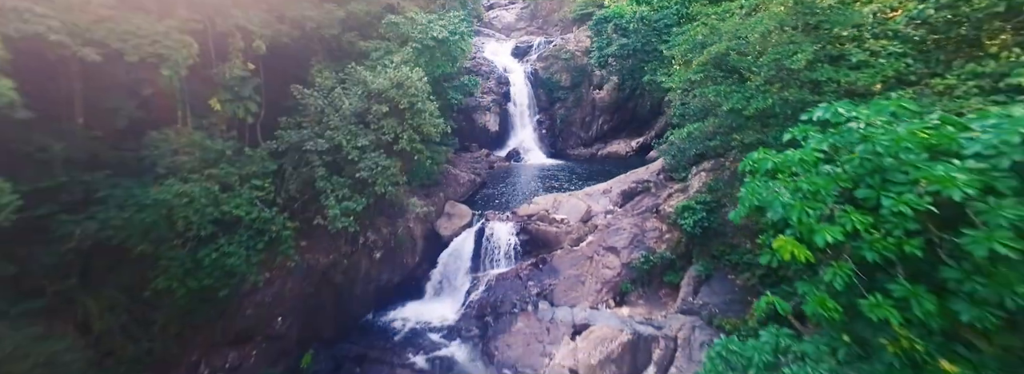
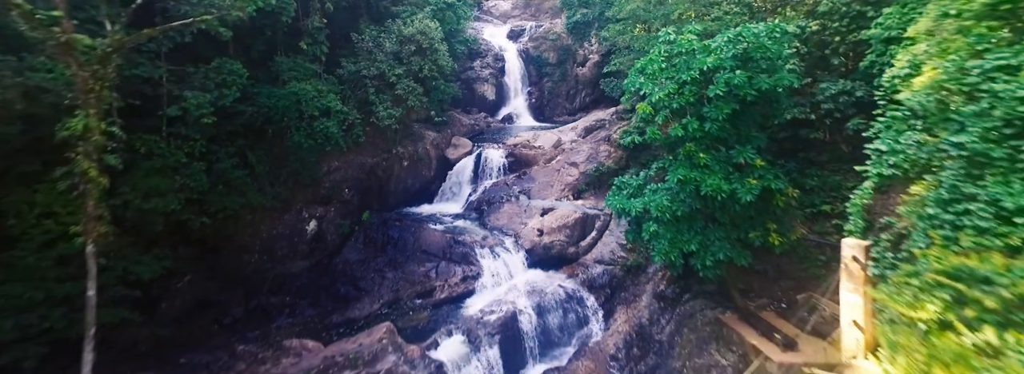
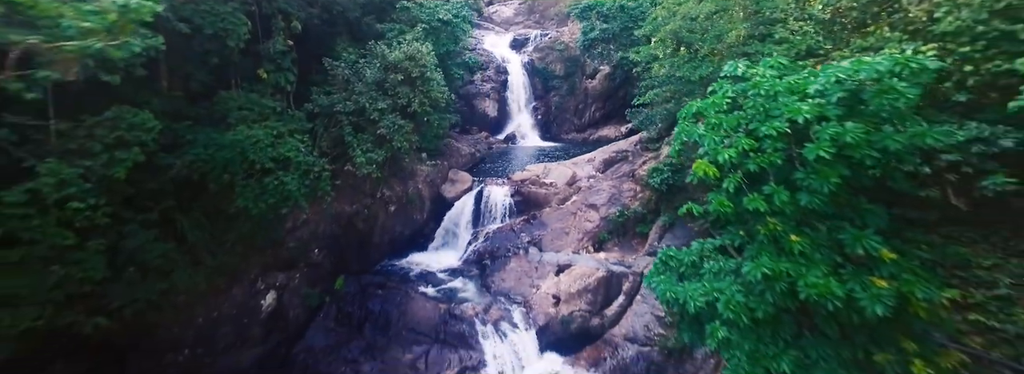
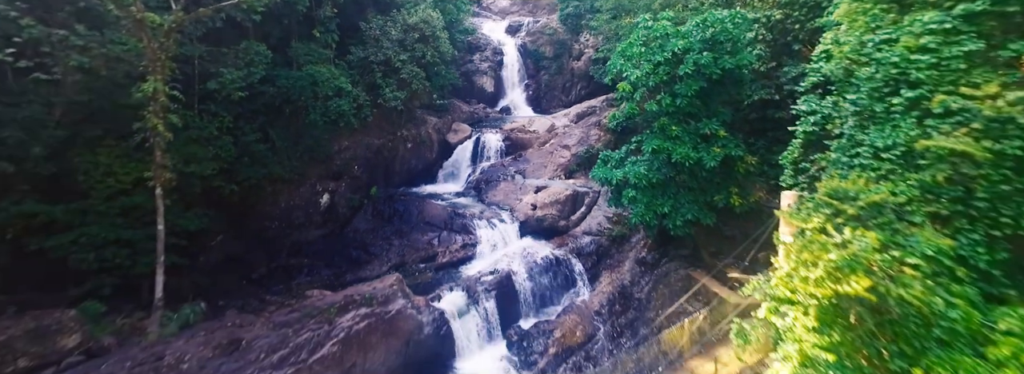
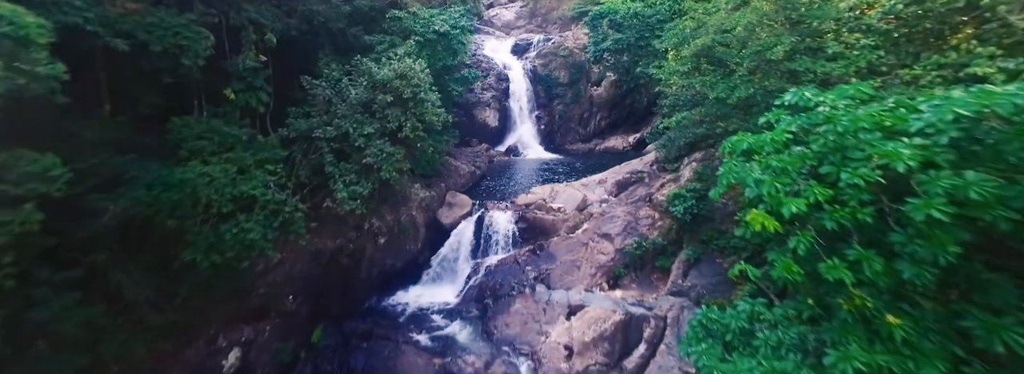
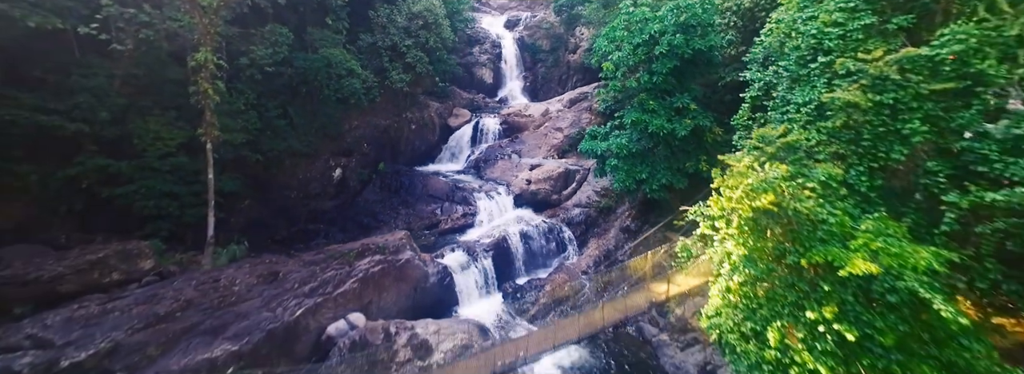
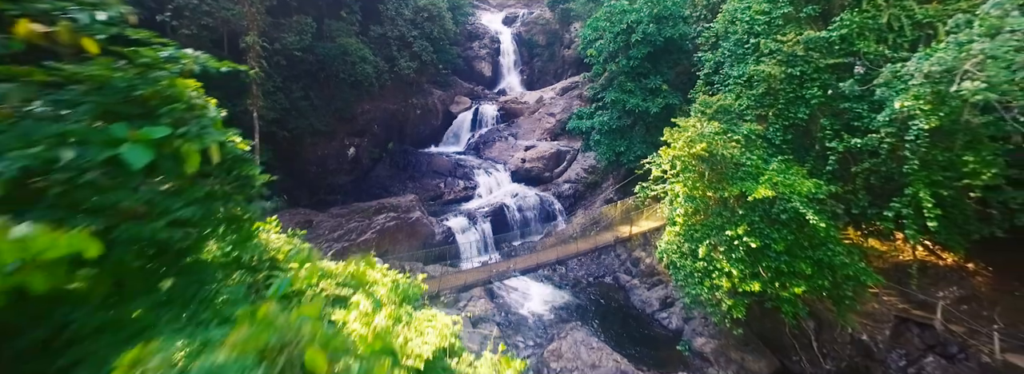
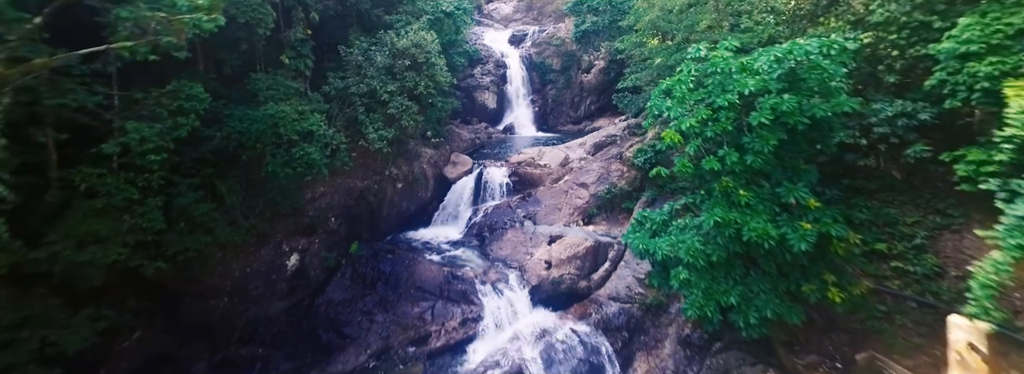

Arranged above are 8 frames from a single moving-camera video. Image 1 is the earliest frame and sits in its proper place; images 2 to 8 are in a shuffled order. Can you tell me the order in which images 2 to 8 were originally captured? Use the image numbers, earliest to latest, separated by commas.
5, 3, 8, 2, 4, 6, 7
